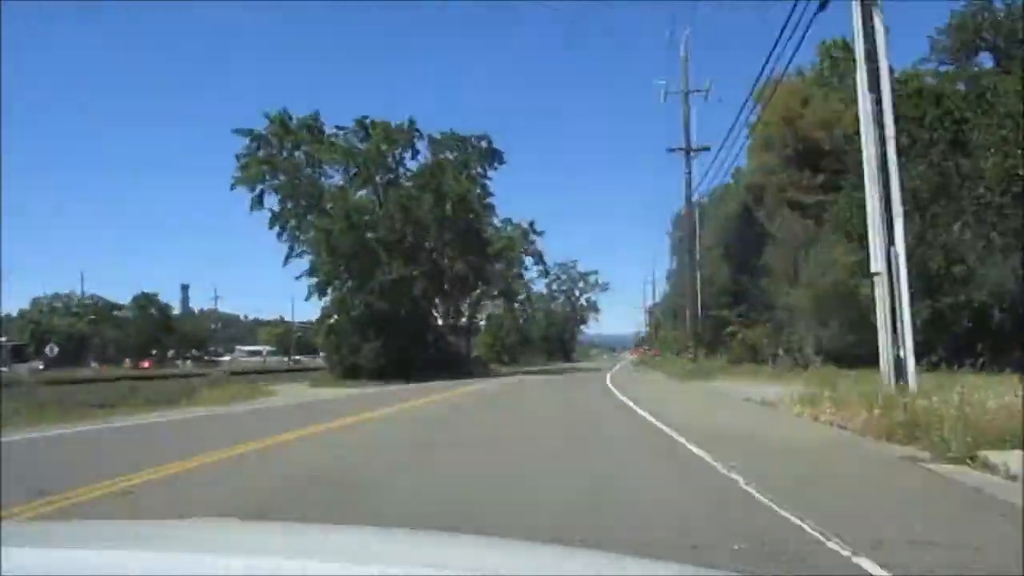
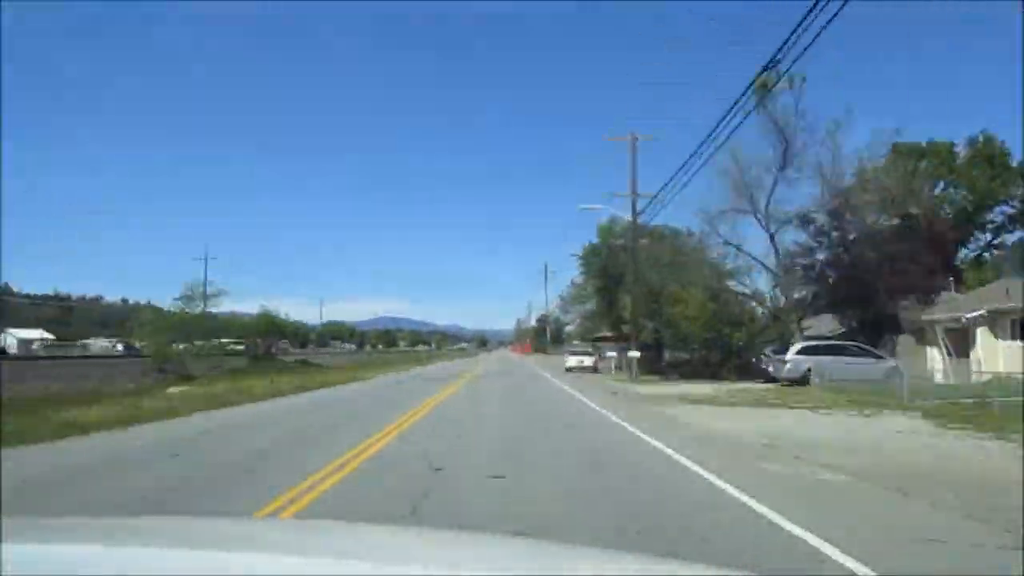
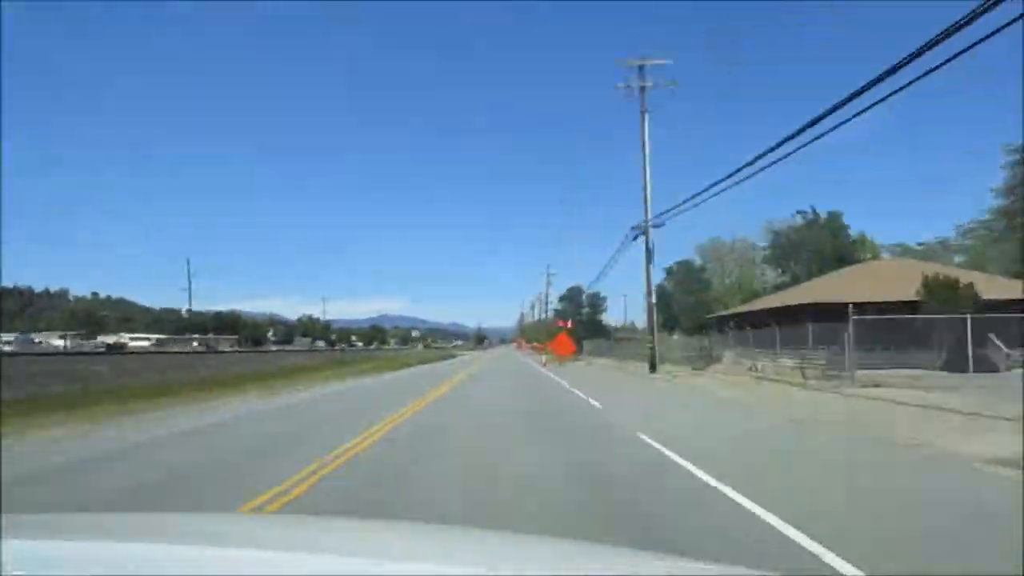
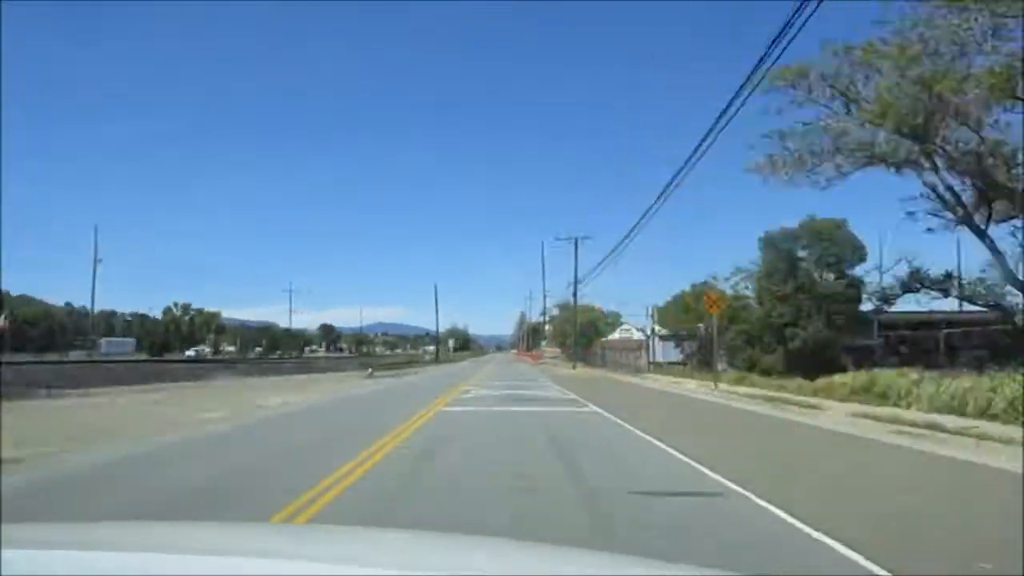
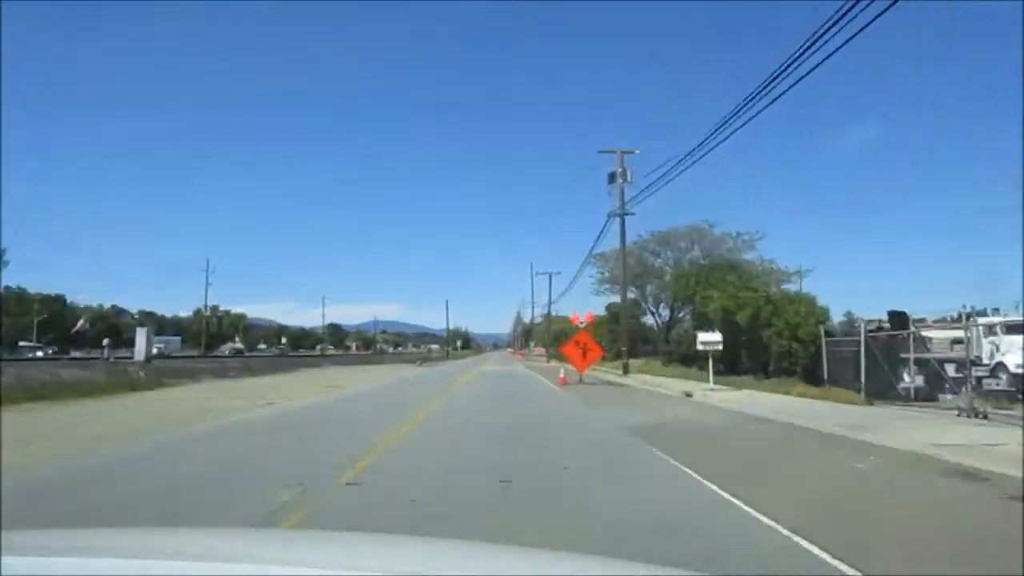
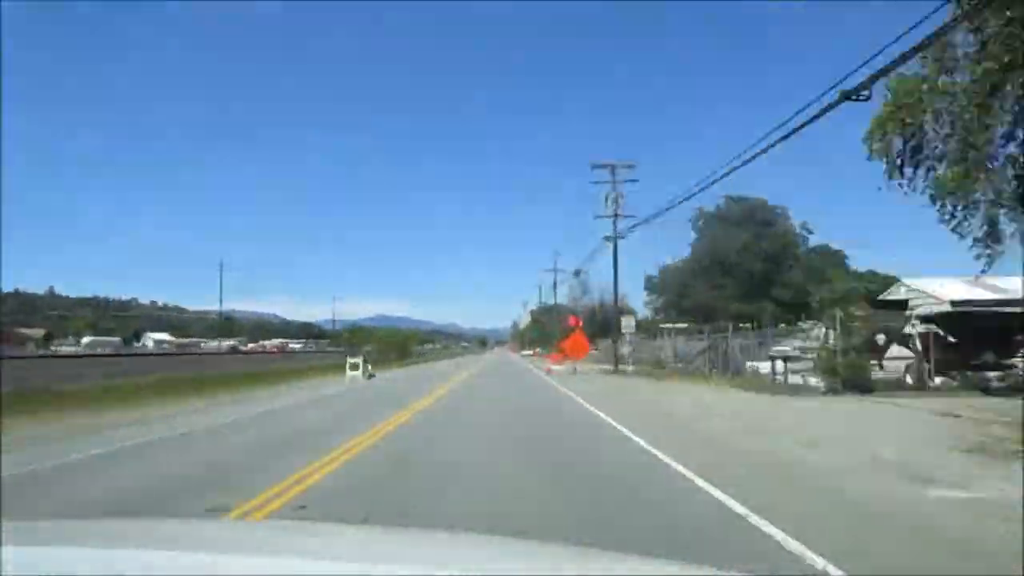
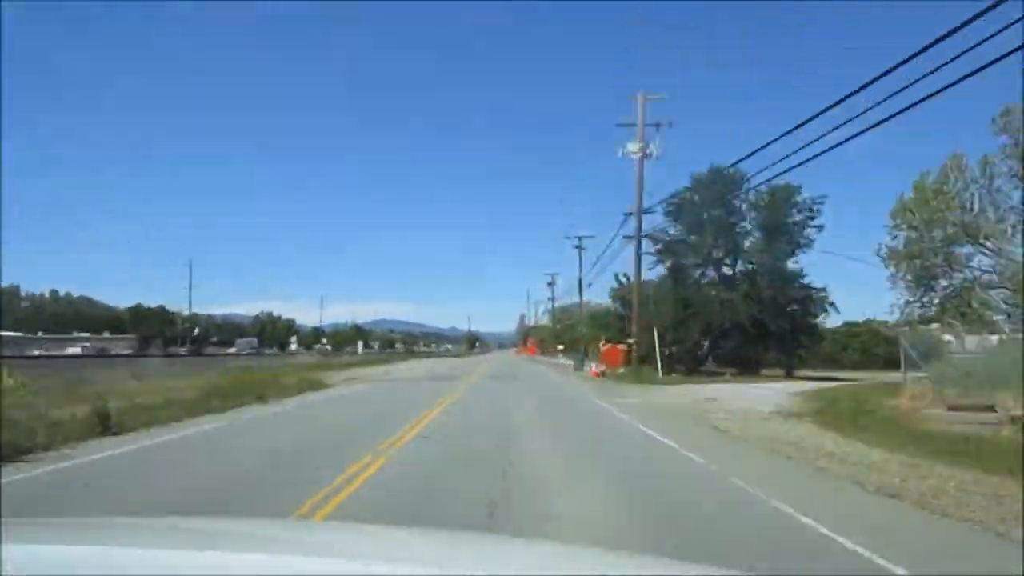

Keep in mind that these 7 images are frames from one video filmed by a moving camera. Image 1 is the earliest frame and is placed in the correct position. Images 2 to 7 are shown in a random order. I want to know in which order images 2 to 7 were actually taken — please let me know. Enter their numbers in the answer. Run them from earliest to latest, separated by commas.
6, 2, 3, 7, 5, 4
